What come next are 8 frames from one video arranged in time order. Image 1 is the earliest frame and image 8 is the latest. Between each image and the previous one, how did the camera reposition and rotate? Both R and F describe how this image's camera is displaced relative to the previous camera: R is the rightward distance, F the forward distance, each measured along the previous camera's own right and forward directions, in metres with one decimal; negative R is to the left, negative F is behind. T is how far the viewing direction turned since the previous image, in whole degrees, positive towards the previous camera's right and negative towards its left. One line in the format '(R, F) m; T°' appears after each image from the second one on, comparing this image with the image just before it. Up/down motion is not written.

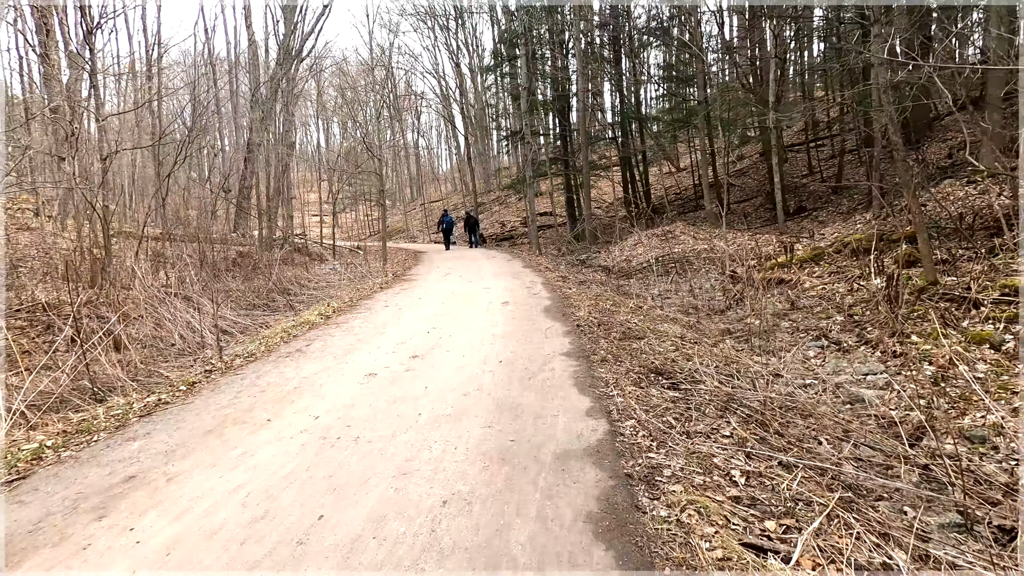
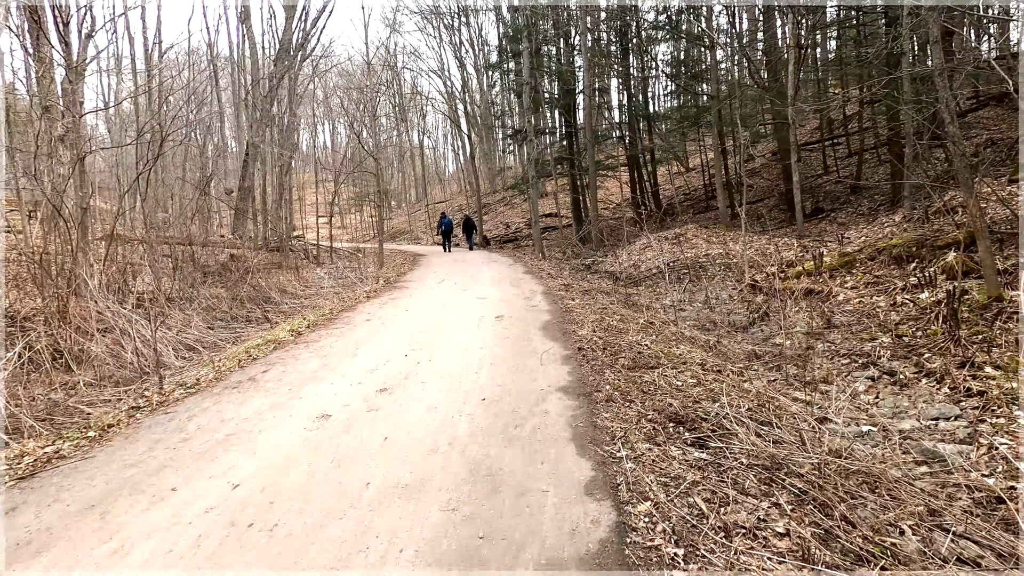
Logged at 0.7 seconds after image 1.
(+0.1, +0.8) m; -1°
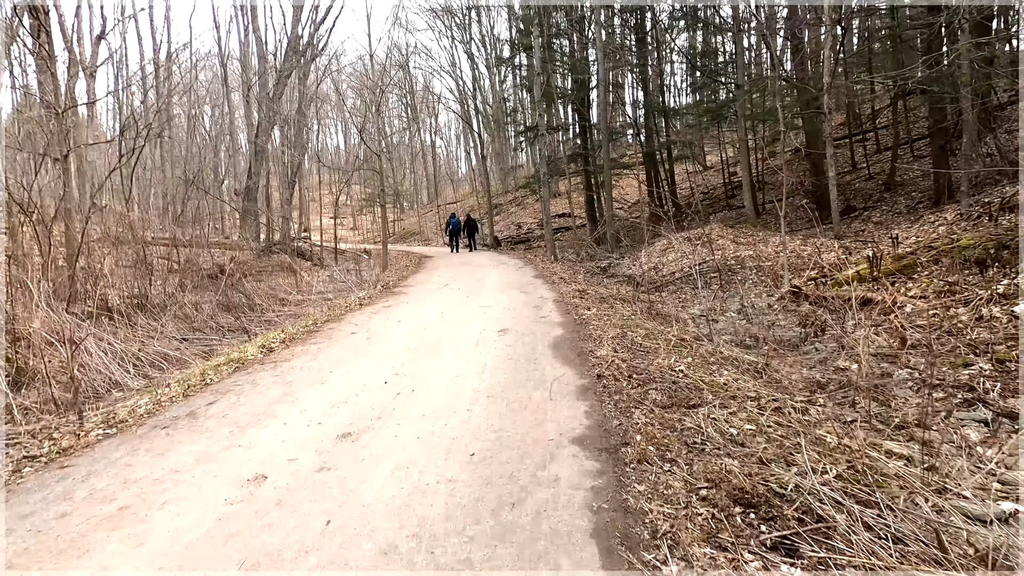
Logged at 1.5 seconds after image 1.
(+0.1, +0.9) m; -1°
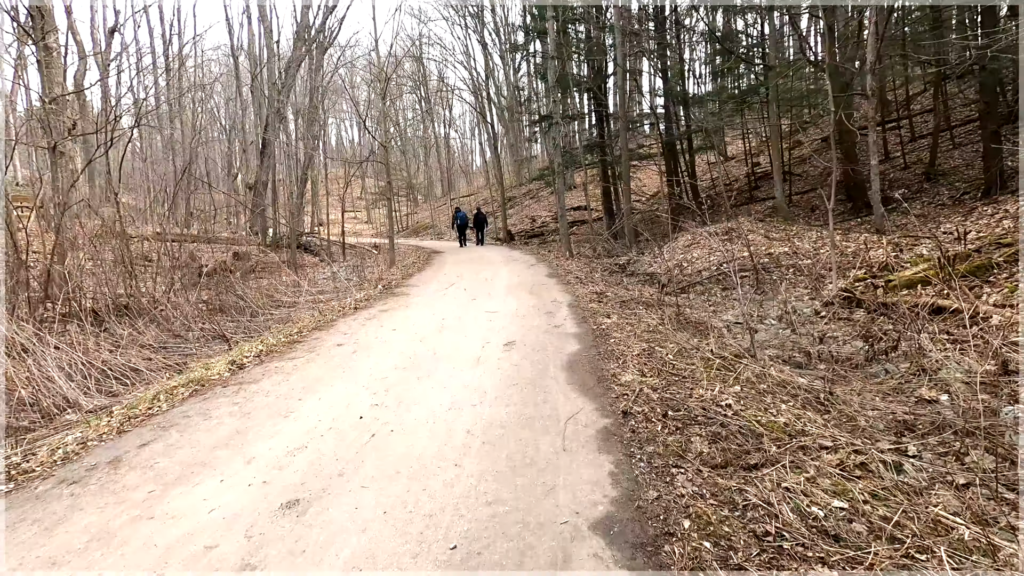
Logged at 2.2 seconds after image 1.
(+0.1, +0.8) m; -2°
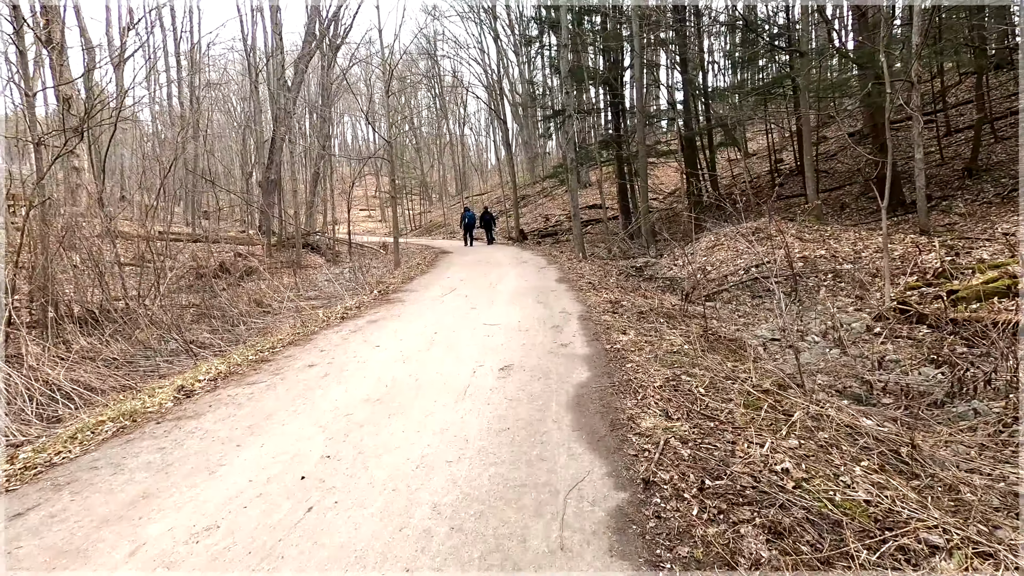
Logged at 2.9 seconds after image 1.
(+0.1, +0.8) m; -2°
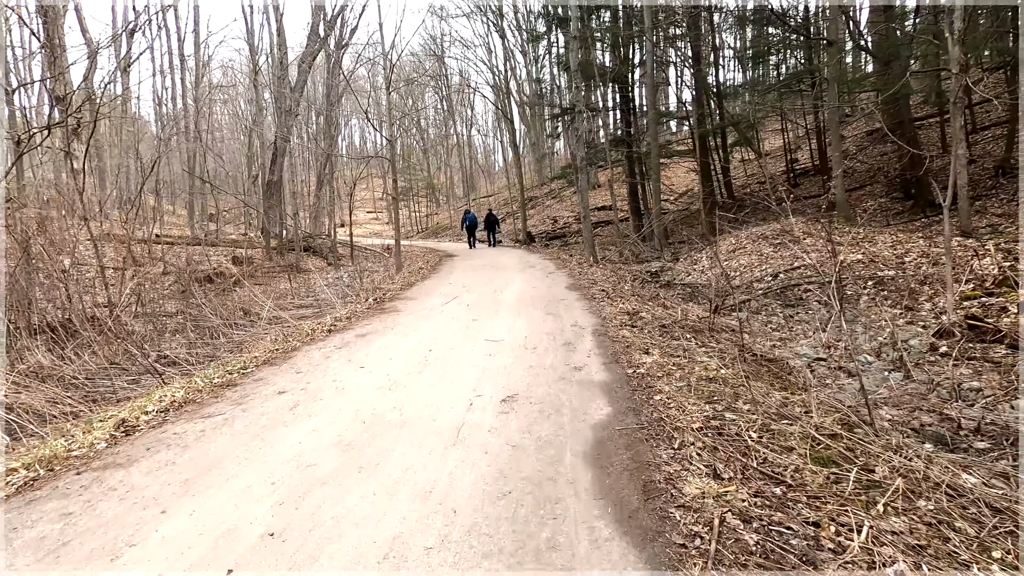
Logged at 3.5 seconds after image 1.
(0.0, +0.7) m; -1°
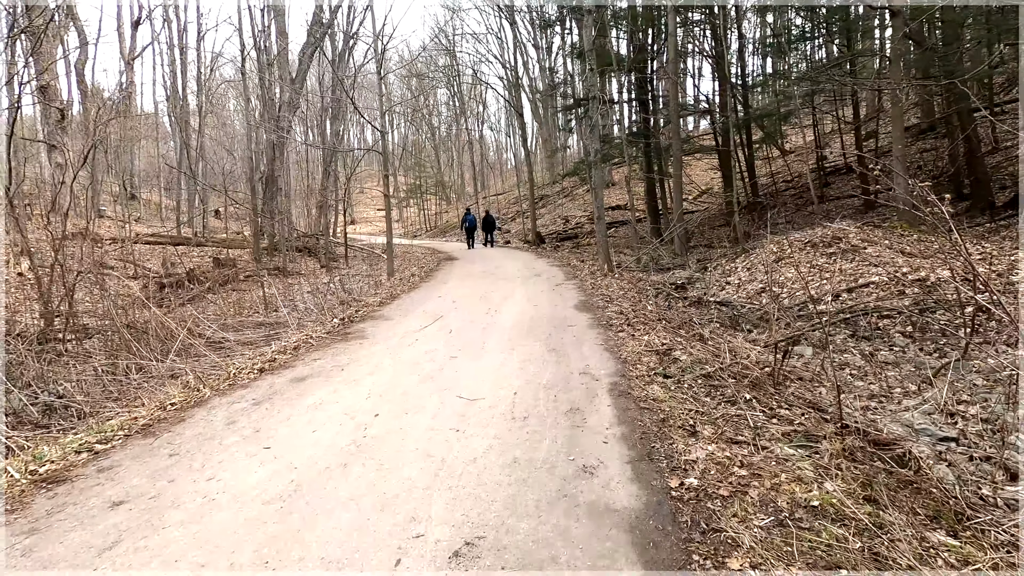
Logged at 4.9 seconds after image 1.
(+0.2, +1.5) m; -1°
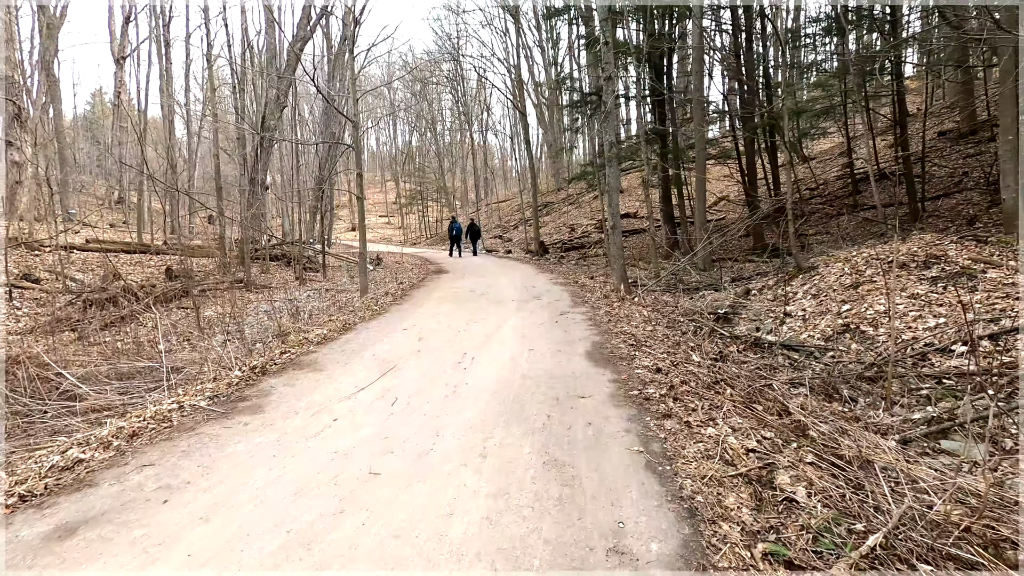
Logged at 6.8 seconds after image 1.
(+0.2, +2.0) m; 0°
